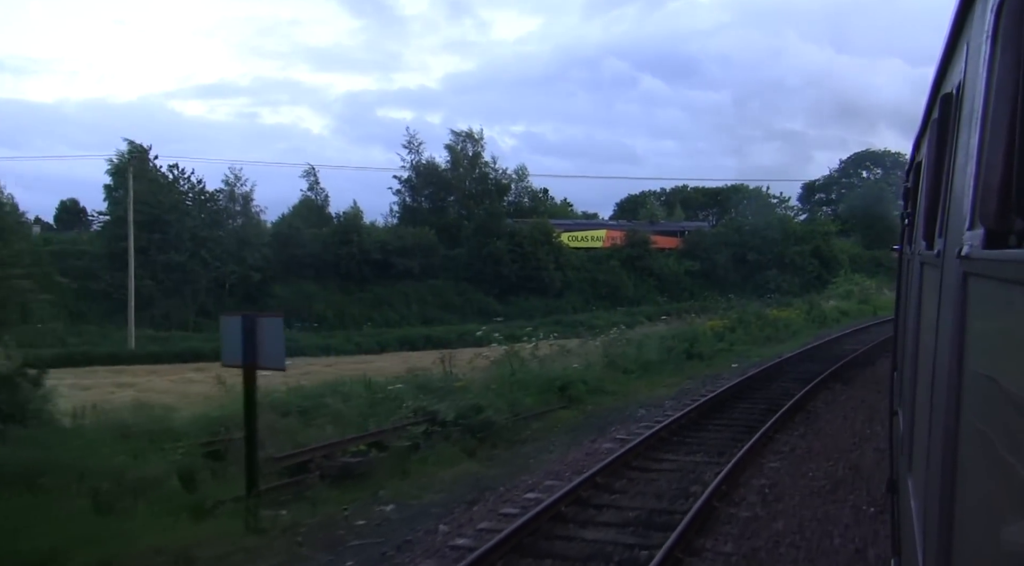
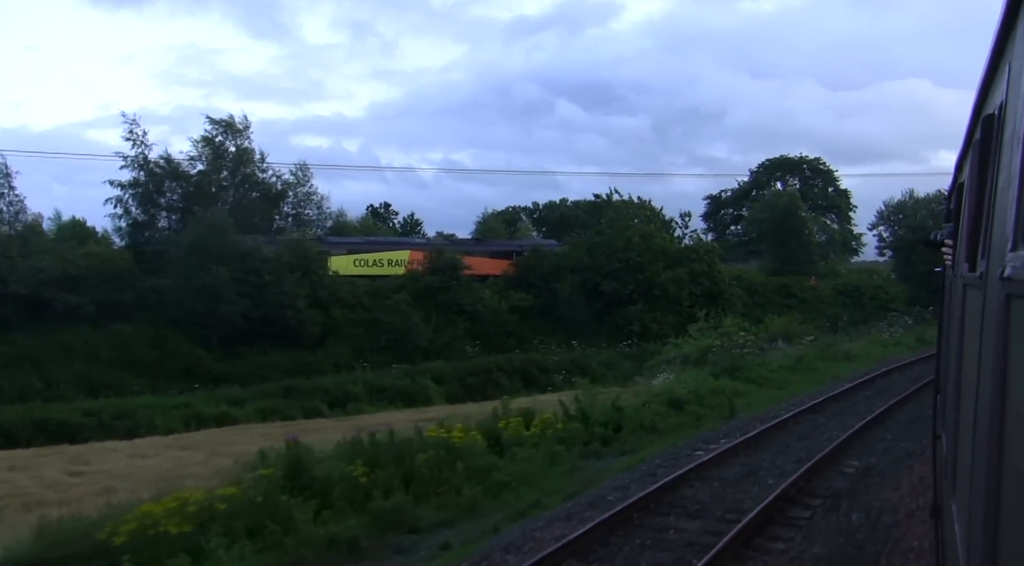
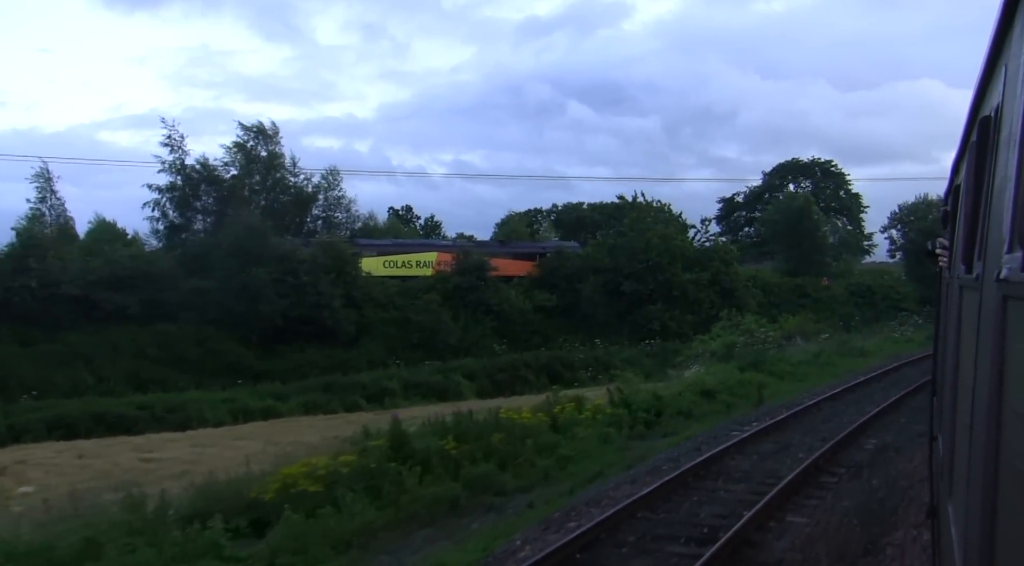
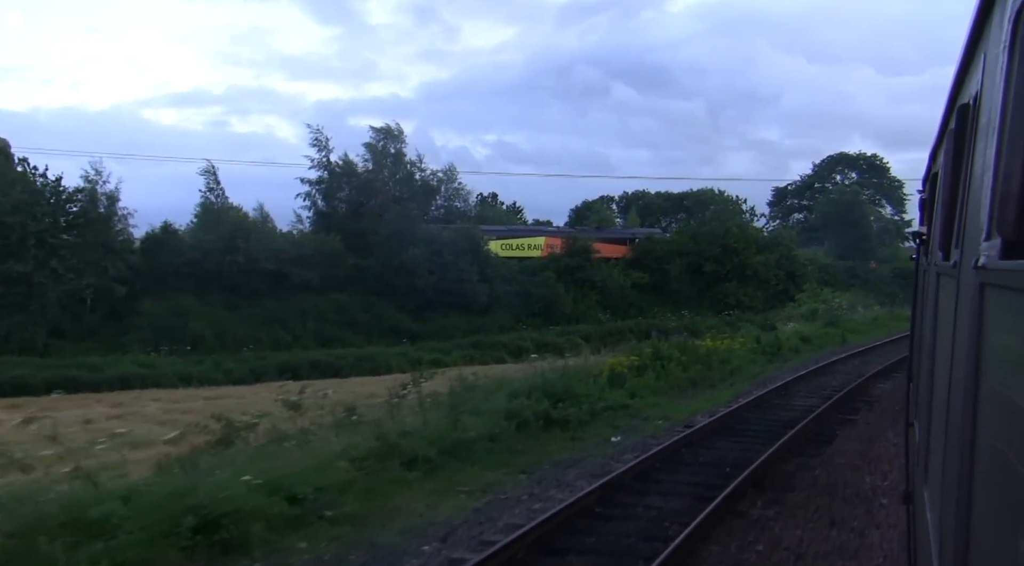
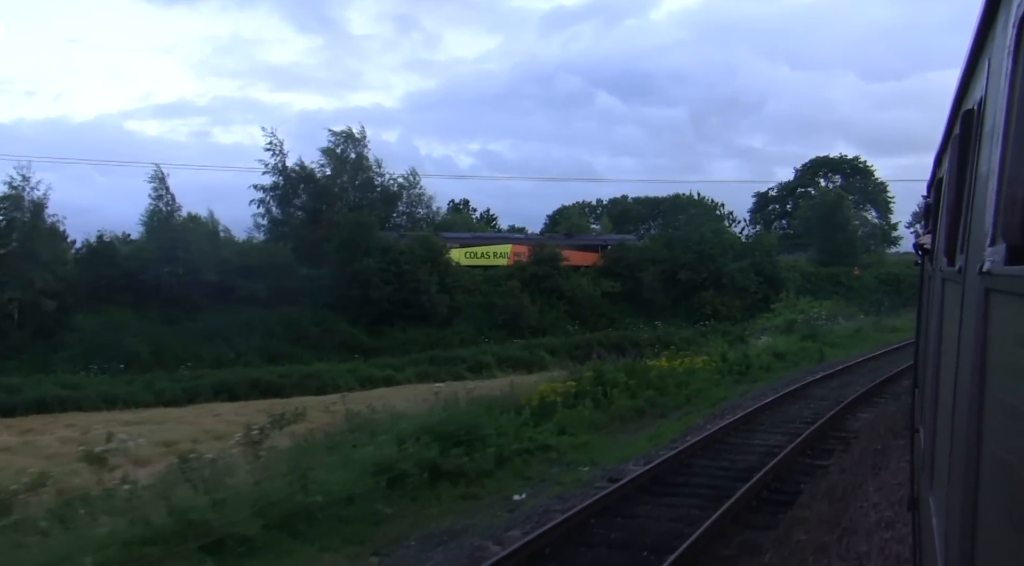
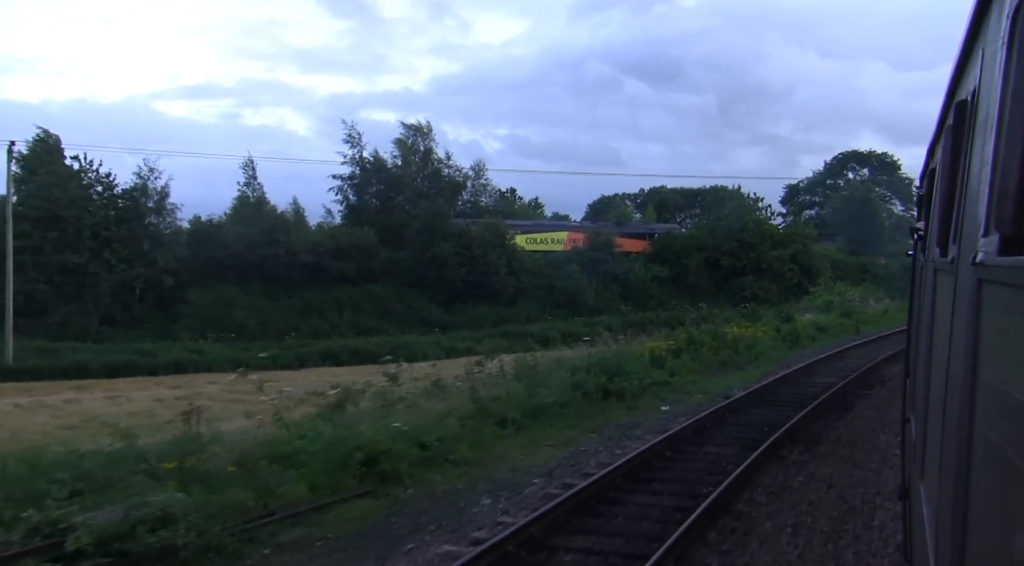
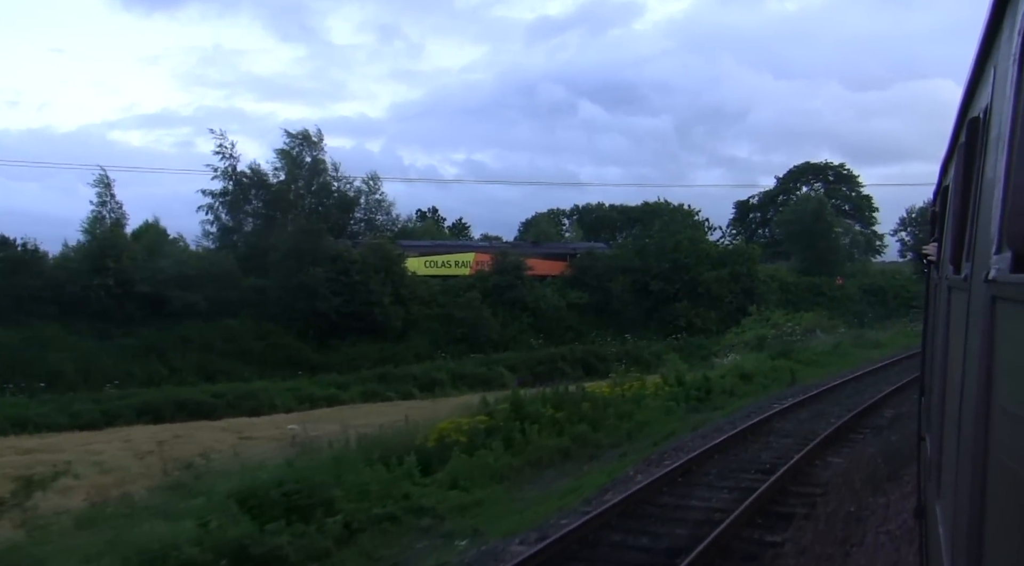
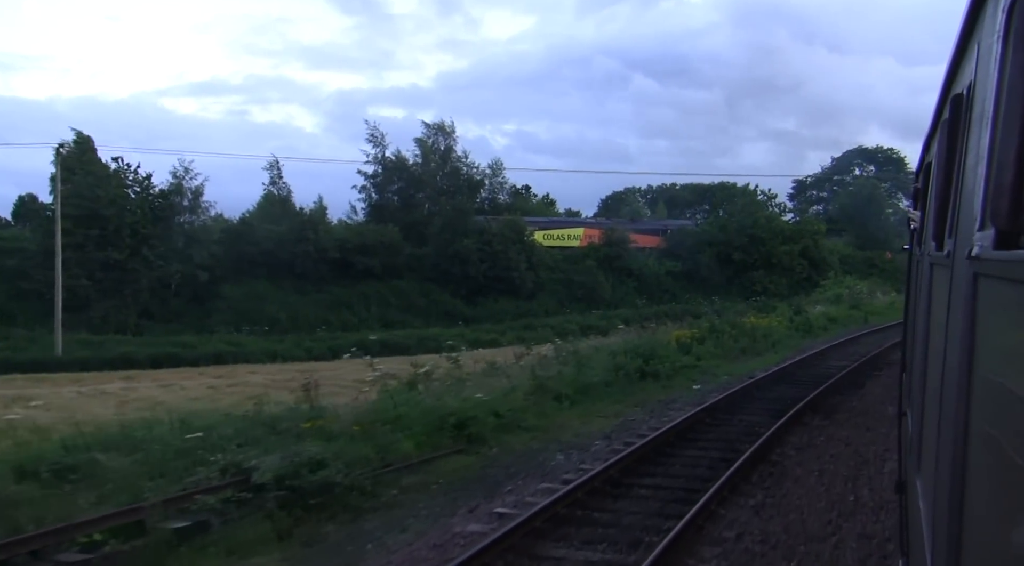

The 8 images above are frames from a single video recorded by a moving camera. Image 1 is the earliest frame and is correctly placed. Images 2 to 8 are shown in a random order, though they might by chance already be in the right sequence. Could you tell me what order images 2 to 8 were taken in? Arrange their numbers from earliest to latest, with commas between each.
8, 6, 4, 5, 7, 3, 2
